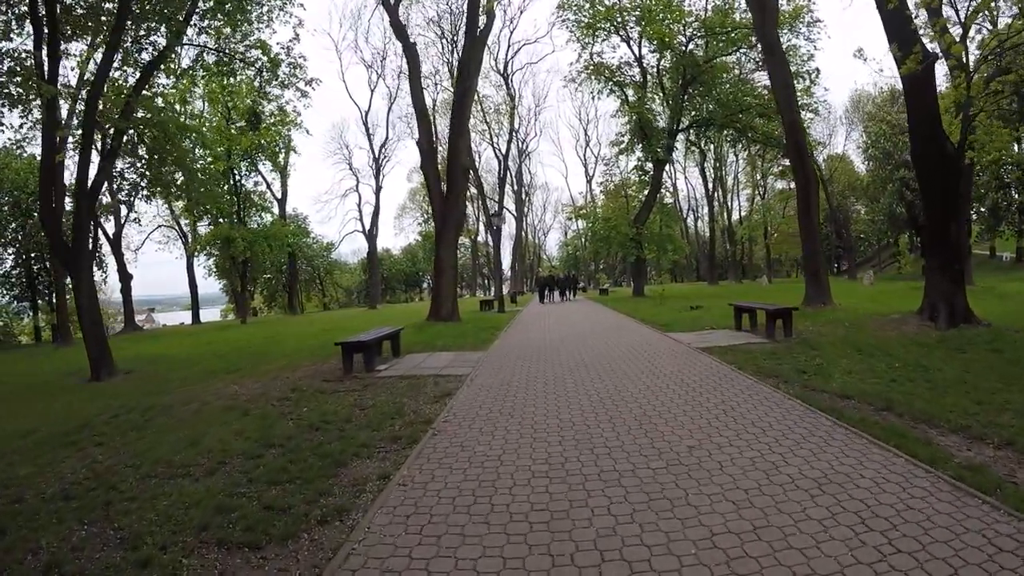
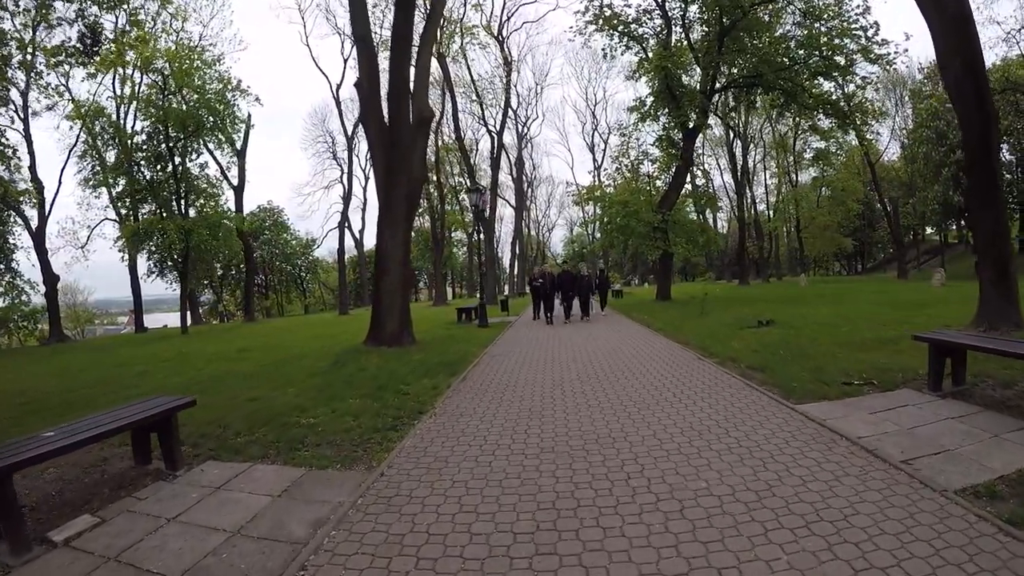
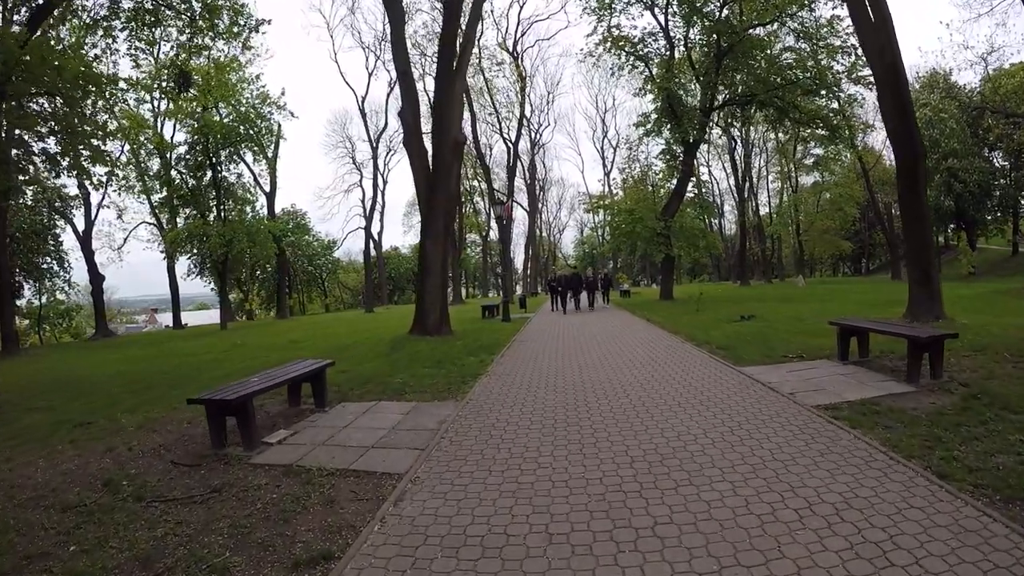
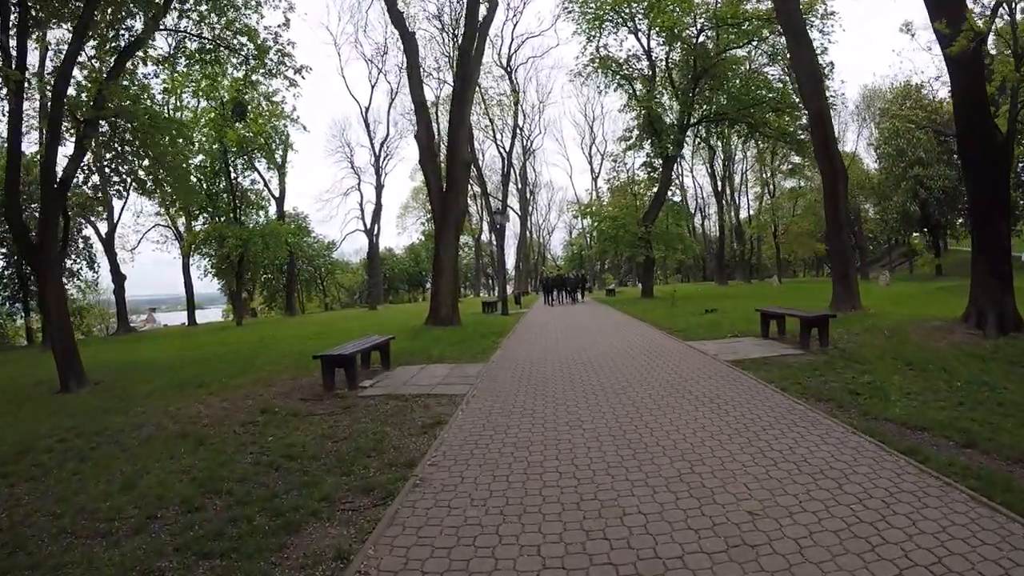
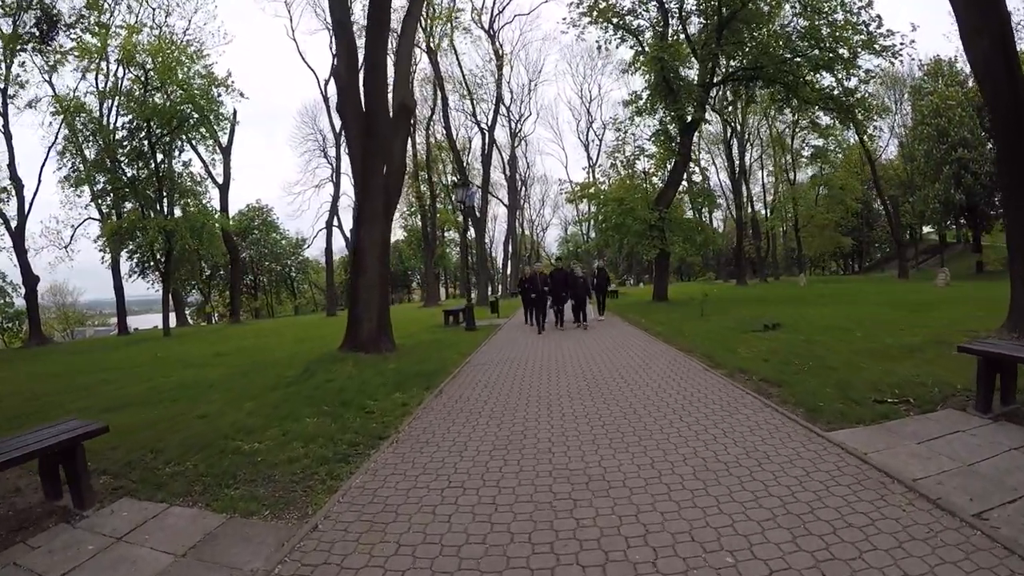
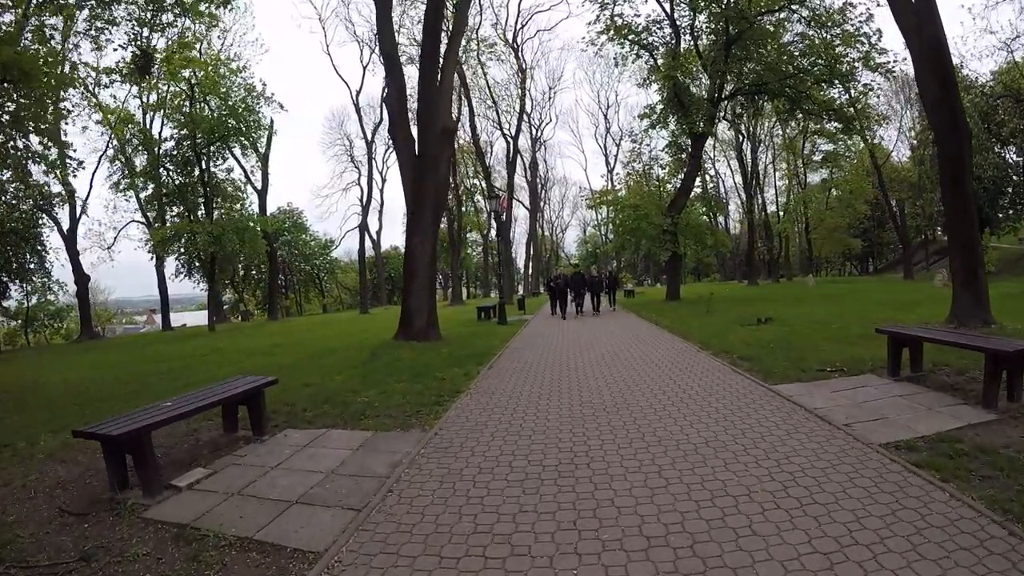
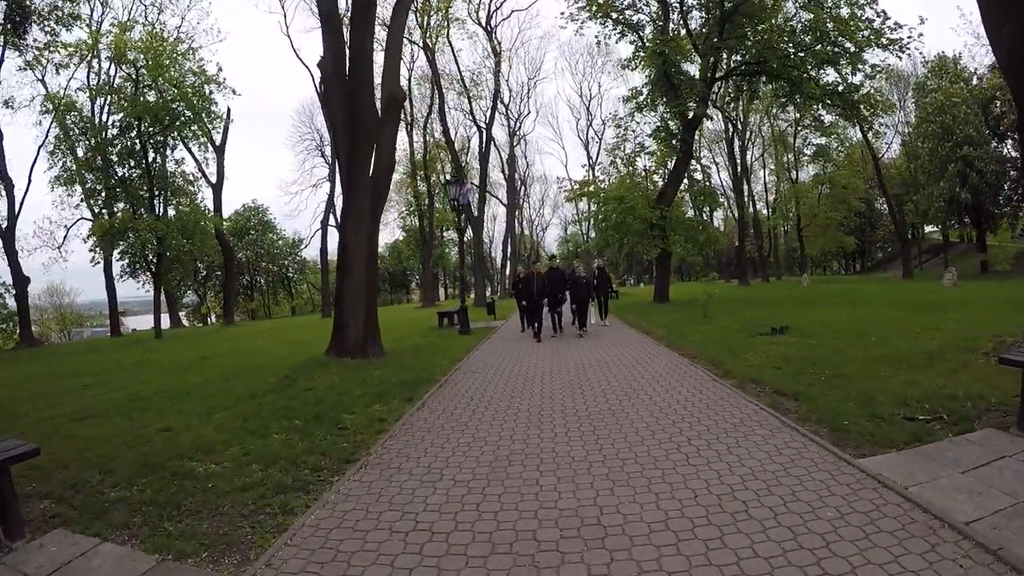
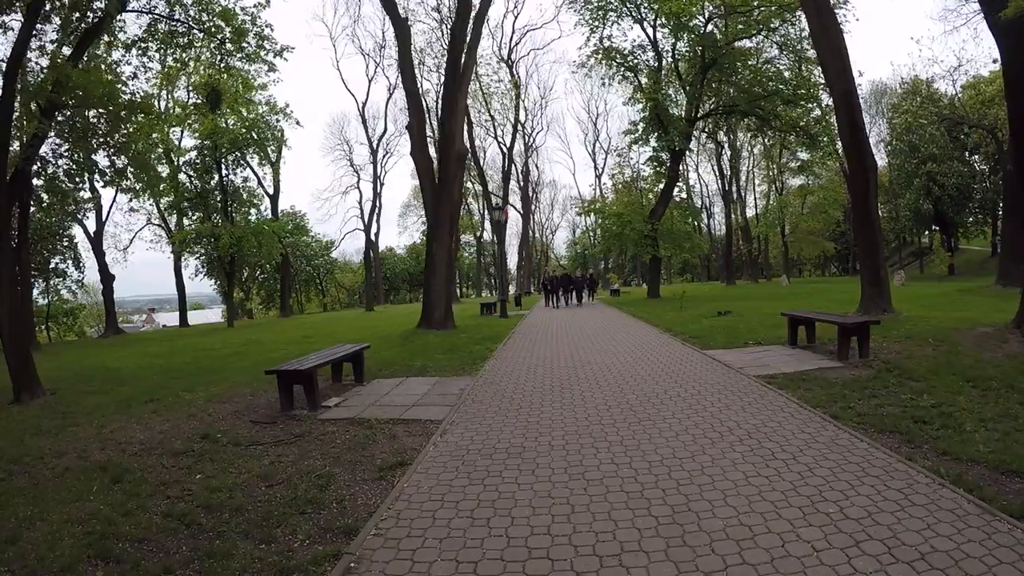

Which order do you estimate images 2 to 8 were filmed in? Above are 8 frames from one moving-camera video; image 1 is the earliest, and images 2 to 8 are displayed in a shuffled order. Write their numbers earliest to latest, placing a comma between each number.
4, 8, 3, 6, 2, 5, 7
